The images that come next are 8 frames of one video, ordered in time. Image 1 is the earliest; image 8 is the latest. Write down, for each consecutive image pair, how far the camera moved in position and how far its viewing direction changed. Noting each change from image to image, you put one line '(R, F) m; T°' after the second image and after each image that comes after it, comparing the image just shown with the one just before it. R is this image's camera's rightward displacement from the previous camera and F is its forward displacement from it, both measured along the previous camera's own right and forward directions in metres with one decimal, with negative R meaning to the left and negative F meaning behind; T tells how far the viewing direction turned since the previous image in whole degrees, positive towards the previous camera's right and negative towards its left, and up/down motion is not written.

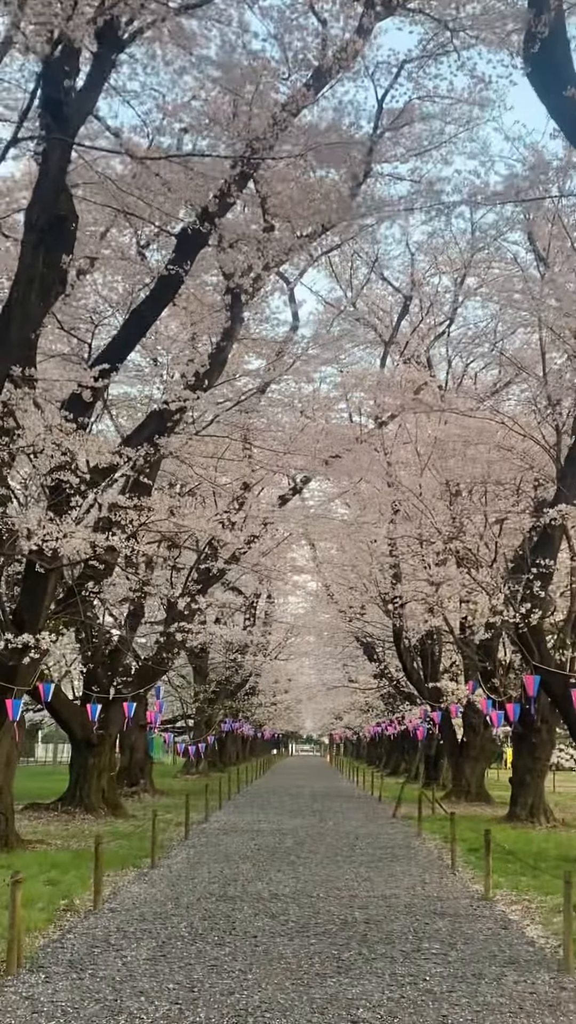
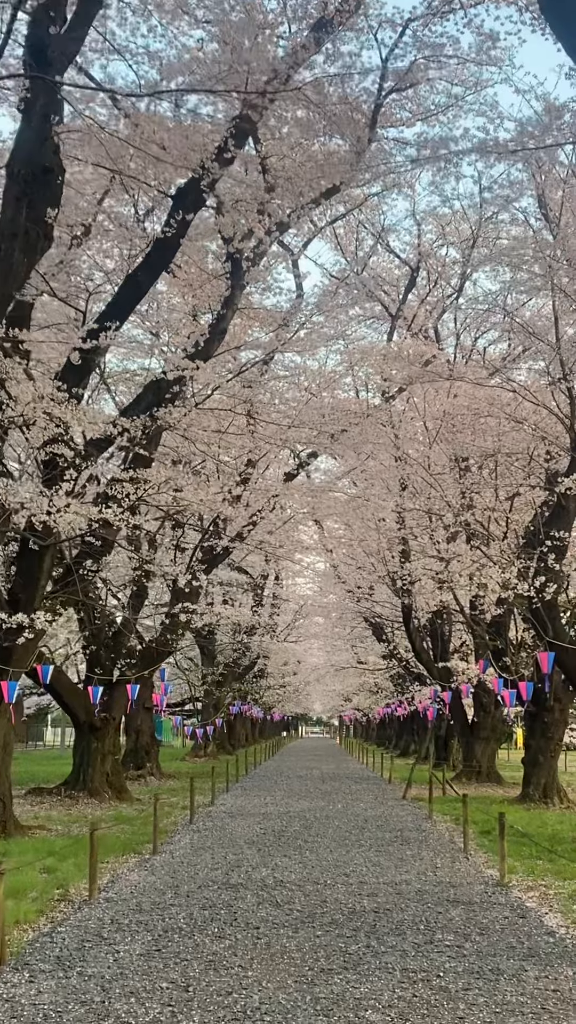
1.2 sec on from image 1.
(0.0, +0.5) m; 0°
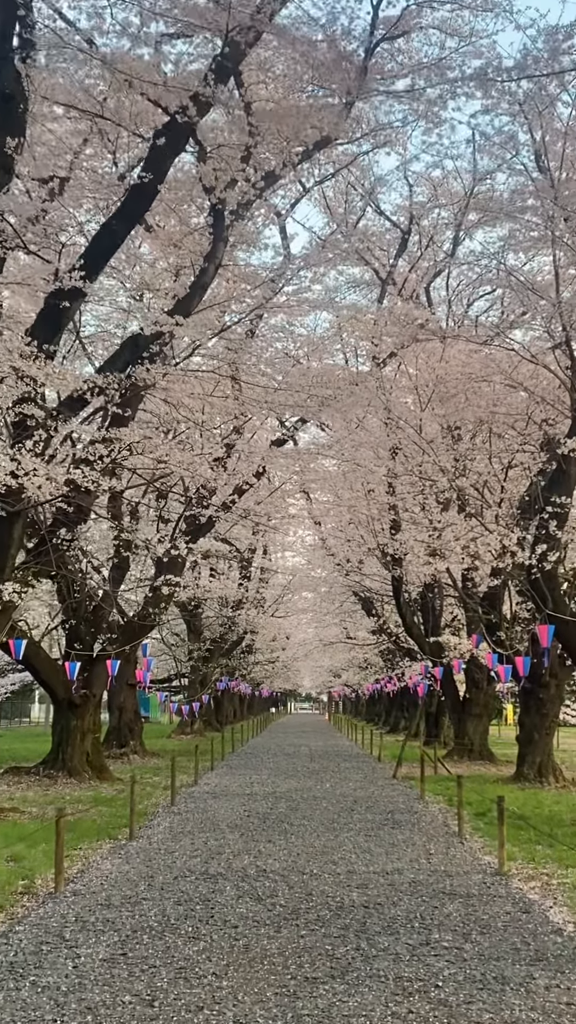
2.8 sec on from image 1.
(0.0, +0.7) m; +1°
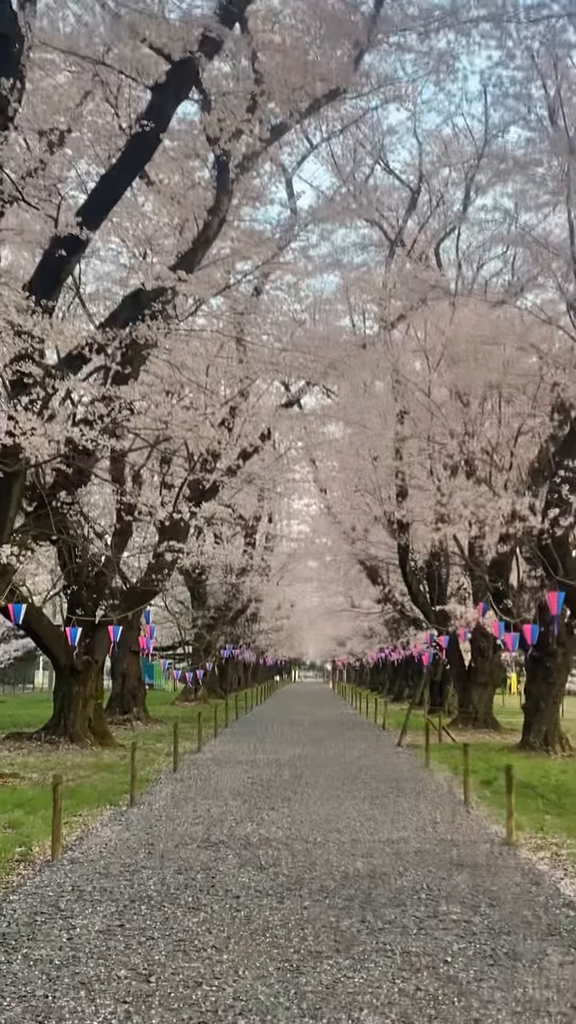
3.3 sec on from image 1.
(0.0, +0.3) m; 0°
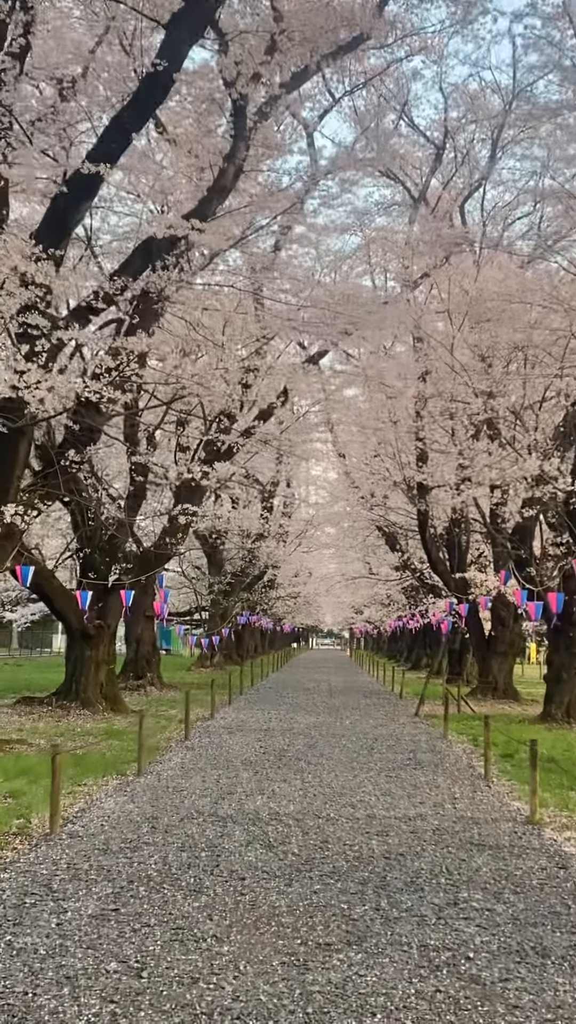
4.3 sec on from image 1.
(0.0, +0.5) m; -1°
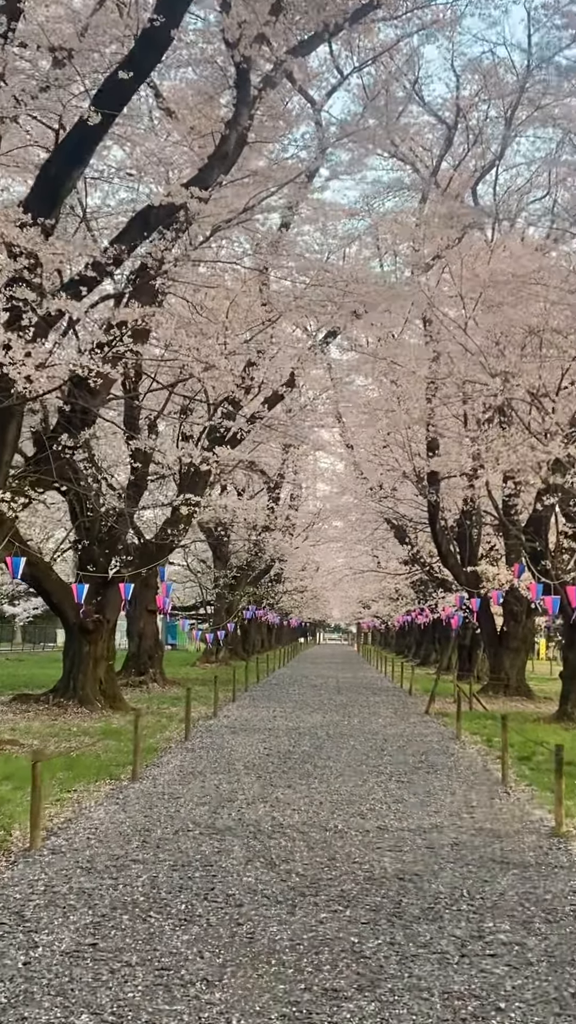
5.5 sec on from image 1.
(0.0, +0.6) m; 0°
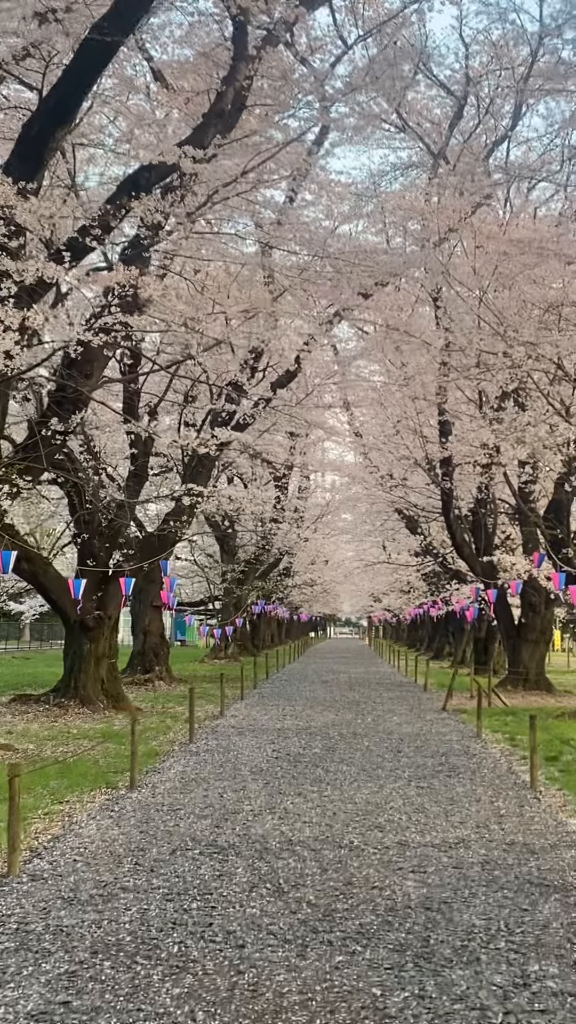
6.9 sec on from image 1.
(0.0, +0.7) m; 0°
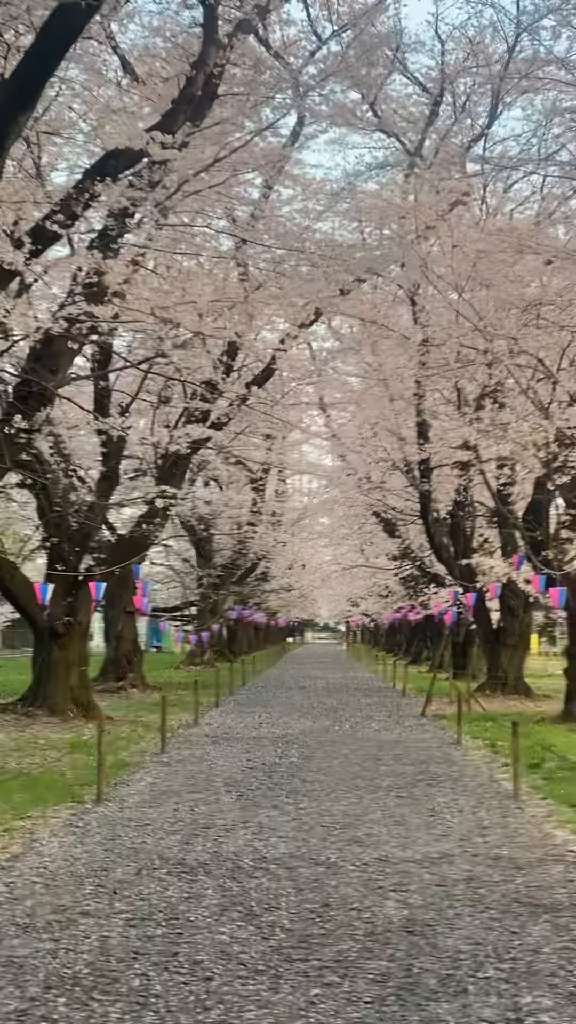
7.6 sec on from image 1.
(0.0, +0.3) m; +1°
